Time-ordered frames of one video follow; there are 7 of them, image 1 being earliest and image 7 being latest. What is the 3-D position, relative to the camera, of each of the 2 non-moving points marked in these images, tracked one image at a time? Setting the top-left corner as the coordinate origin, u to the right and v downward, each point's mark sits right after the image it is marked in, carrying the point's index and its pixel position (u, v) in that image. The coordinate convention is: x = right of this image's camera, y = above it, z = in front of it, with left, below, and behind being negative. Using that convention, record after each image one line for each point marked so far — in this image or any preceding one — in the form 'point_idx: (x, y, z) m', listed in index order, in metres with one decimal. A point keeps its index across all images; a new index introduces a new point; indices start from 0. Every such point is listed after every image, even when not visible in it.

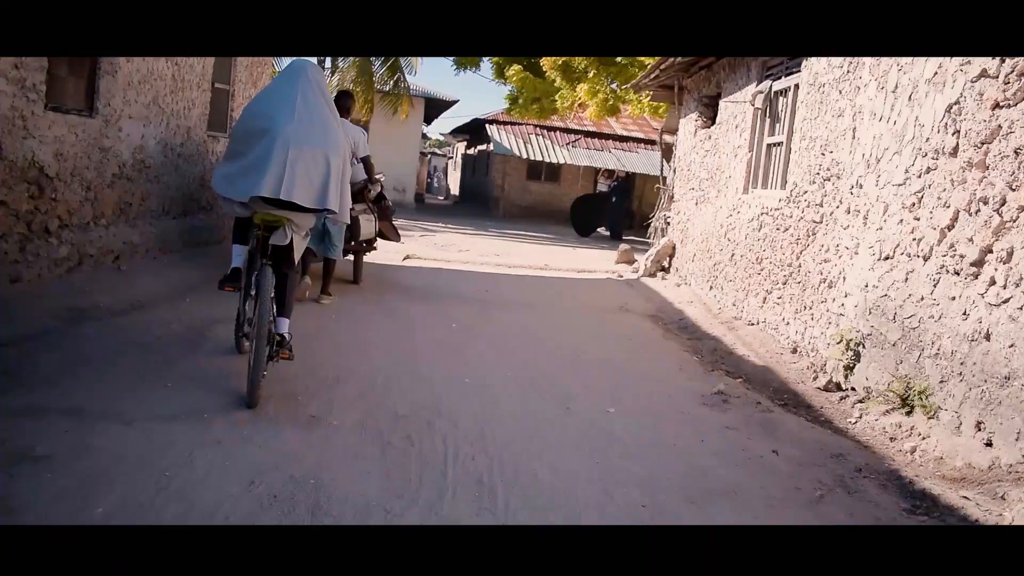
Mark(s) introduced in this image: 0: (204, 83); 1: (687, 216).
0: (-2.8, +1.9, +8.4) m
1: (+1.8, +0.8, +9.6) m
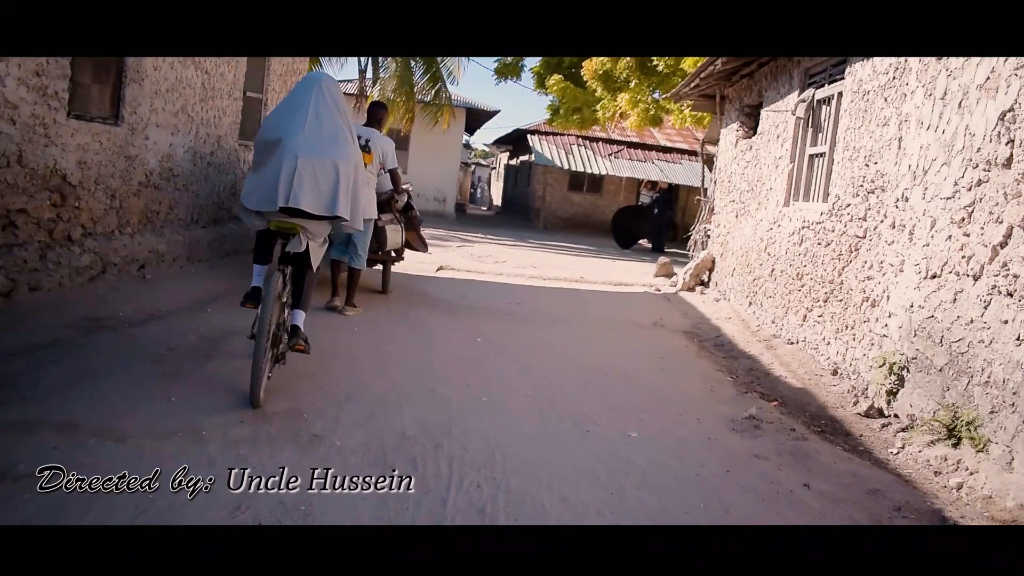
0: (-2.5, +1.8, +8.3) m
1: (+2.2, +0.6, +9.3) m
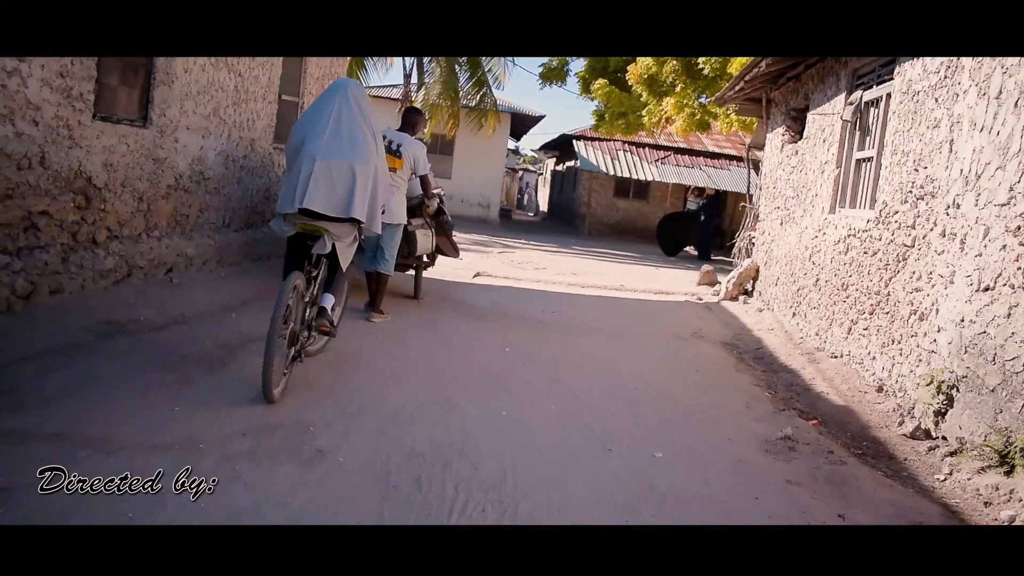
0: (-2.2, +1.7, +8.3) m
1: (+2.6, +0.5, +9.0) m
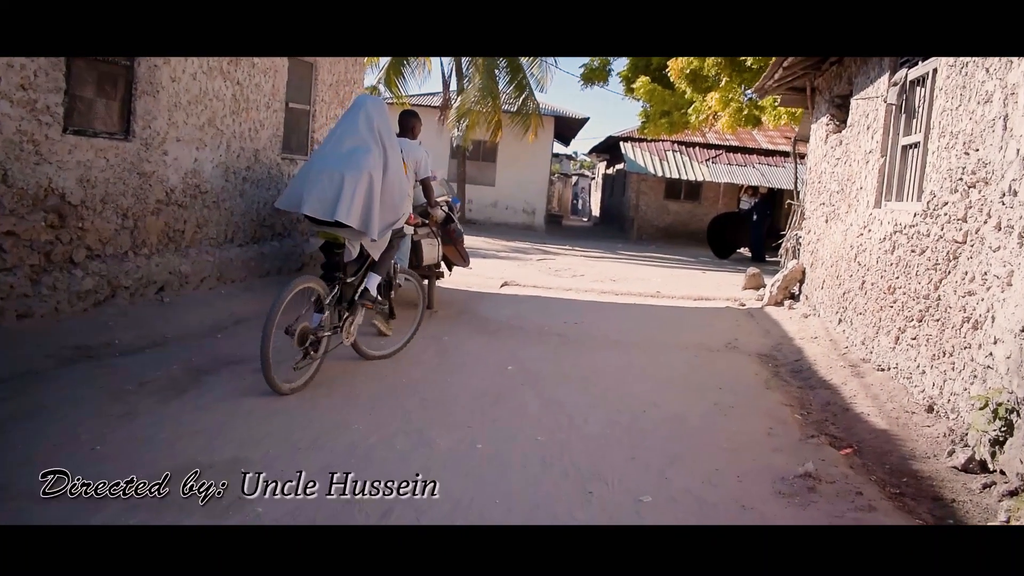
0: (-2.0, +1.6, +7.9) m
1: (+2.8, +0.5, +8.3) m
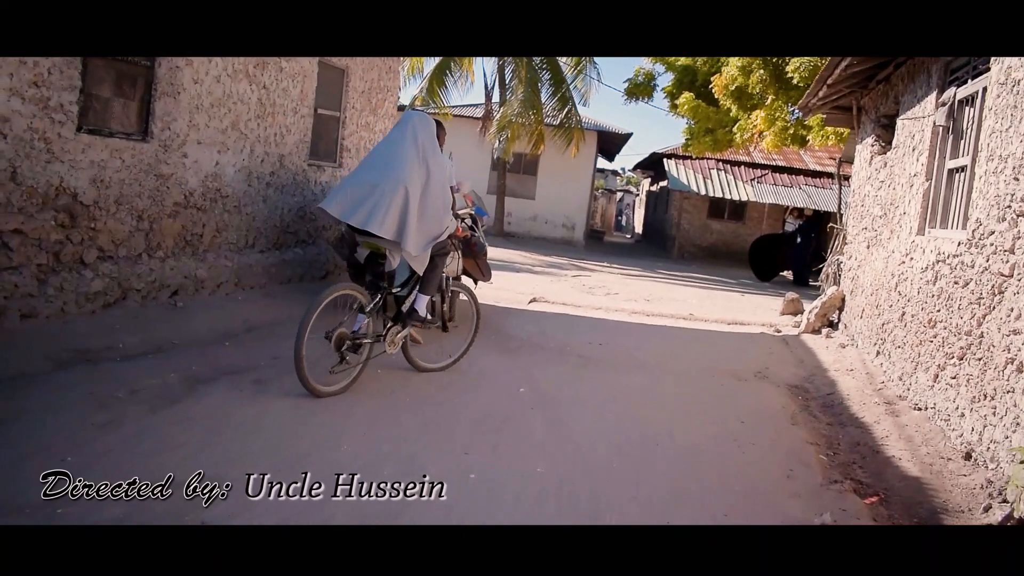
0: (-1.8, +1.5, +7.8) m
1: (+3.0, +0.2, +7.9) m
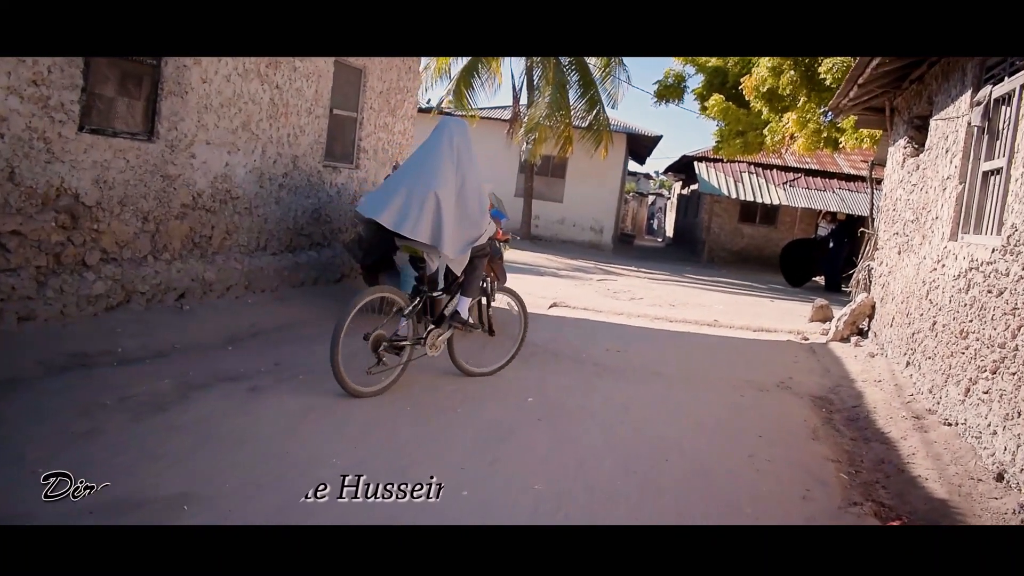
0: (-1.6, +1.5, +7.6) m
1: (+3.2, +0.2, +7.6) m
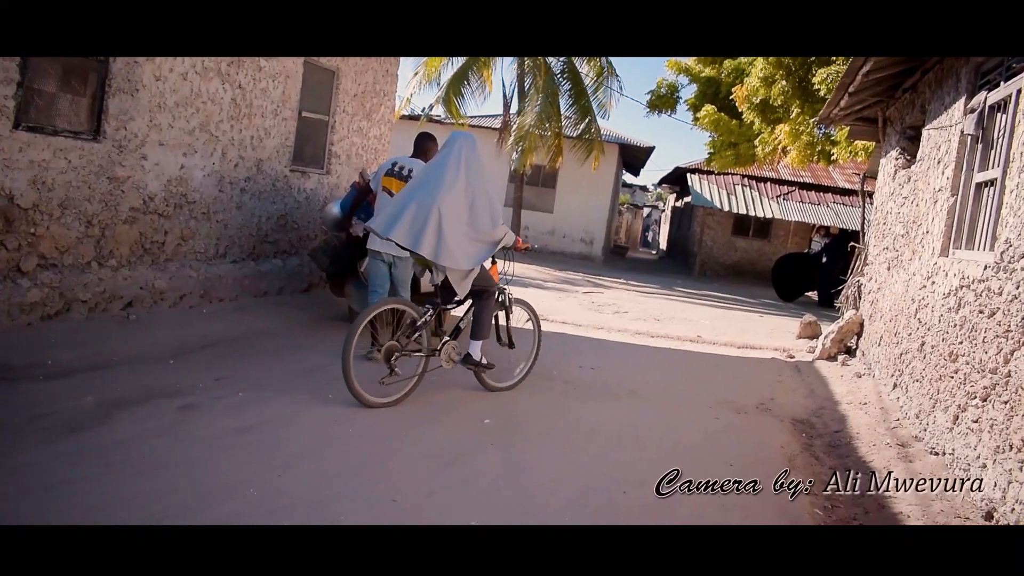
0: (-1.8, +1.4, +7.3) m
1: (+2.9, 0.0, +7.3) m
